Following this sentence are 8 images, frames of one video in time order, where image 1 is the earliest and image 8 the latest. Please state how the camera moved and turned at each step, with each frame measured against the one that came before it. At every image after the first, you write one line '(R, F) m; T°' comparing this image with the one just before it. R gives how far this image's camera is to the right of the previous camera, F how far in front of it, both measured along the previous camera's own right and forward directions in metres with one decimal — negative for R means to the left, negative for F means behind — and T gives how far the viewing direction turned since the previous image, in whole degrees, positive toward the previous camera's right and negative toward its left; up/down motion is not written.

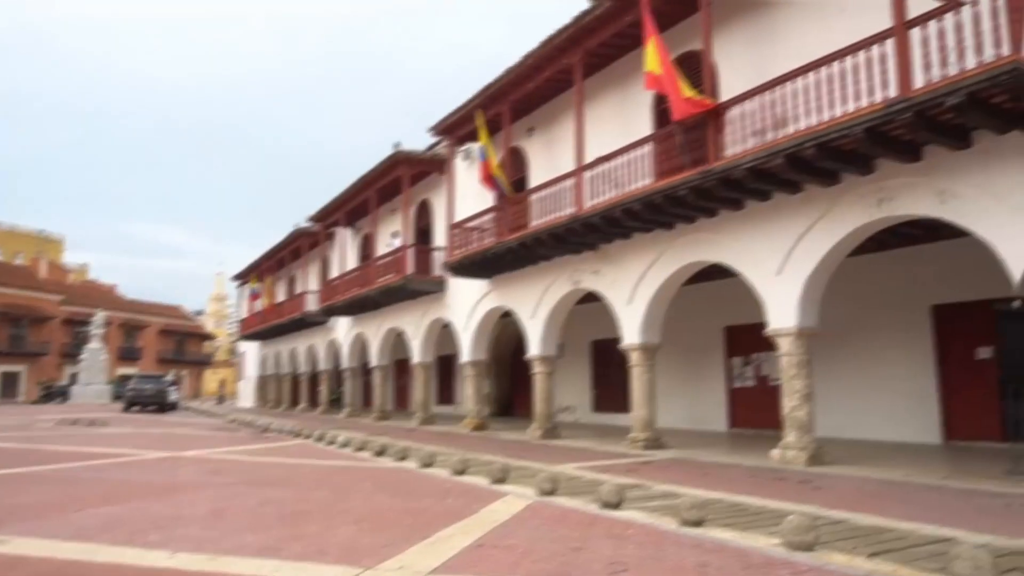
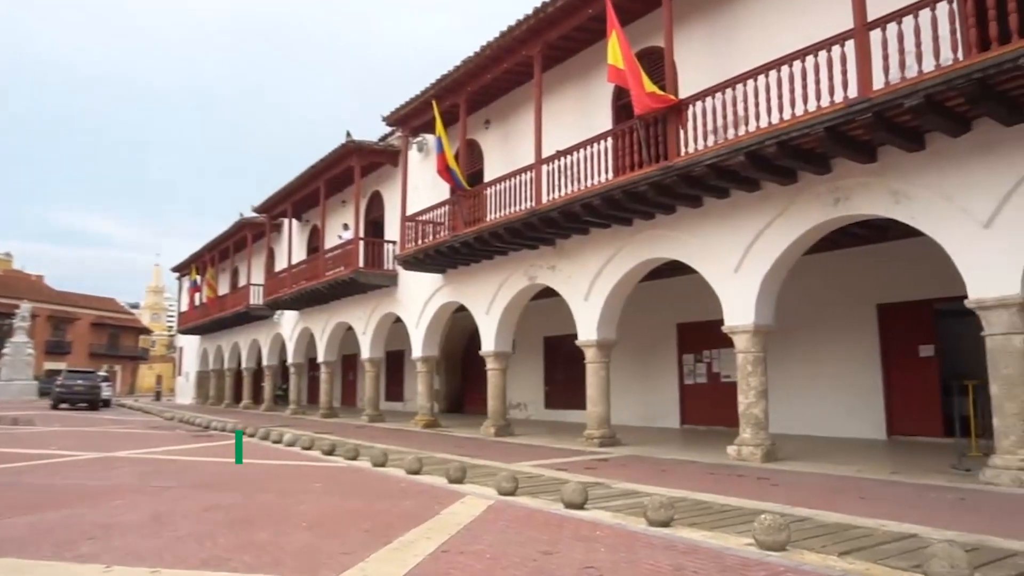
(-0.1, +0.2) m; +4°
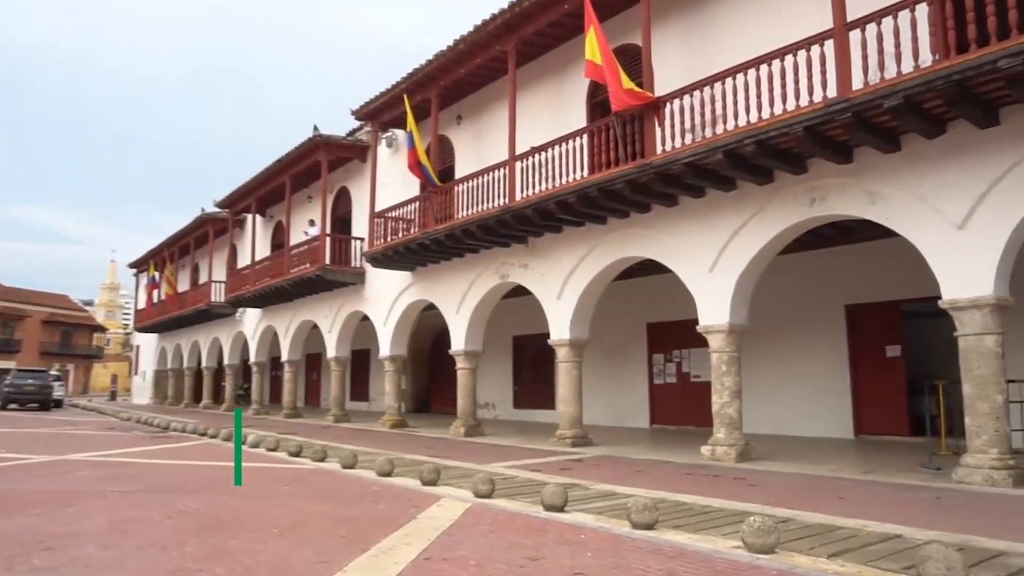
(-0.1, +0.2) m; +3°
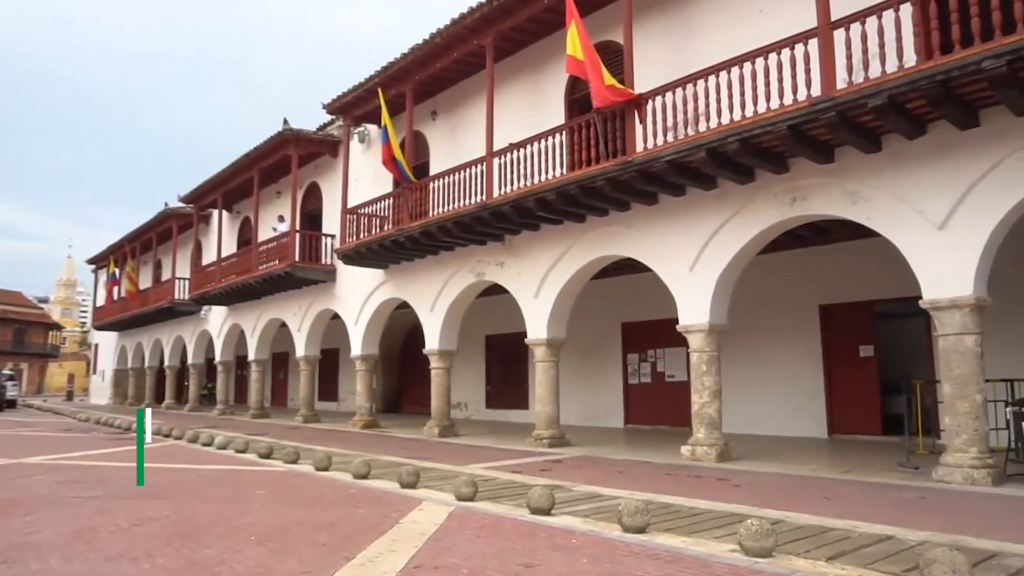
(-0.2, +0.2) m; +3°
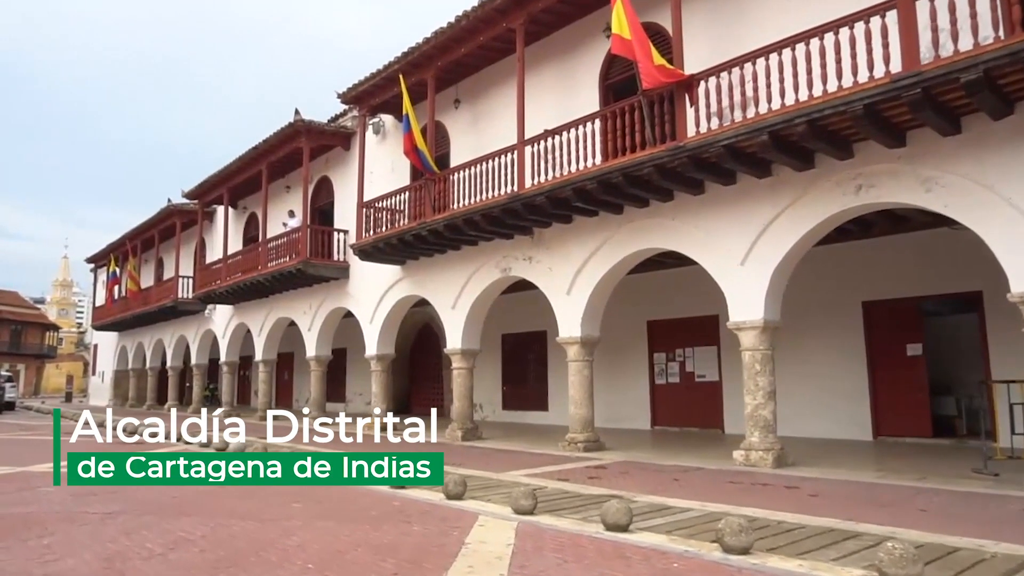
(-0.6, +0.7) m; 0°
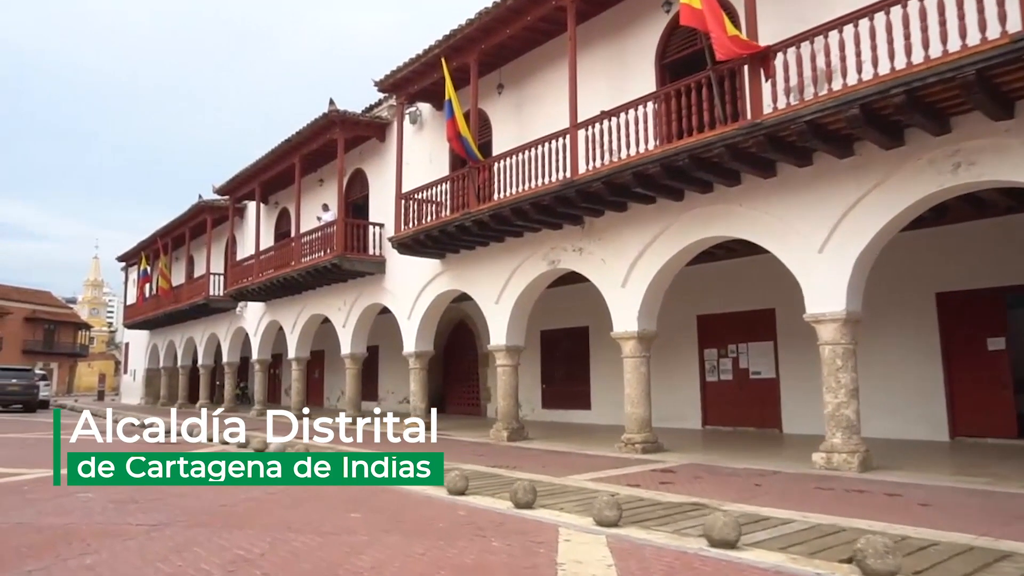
(-0.5, +0.6) m; -2°
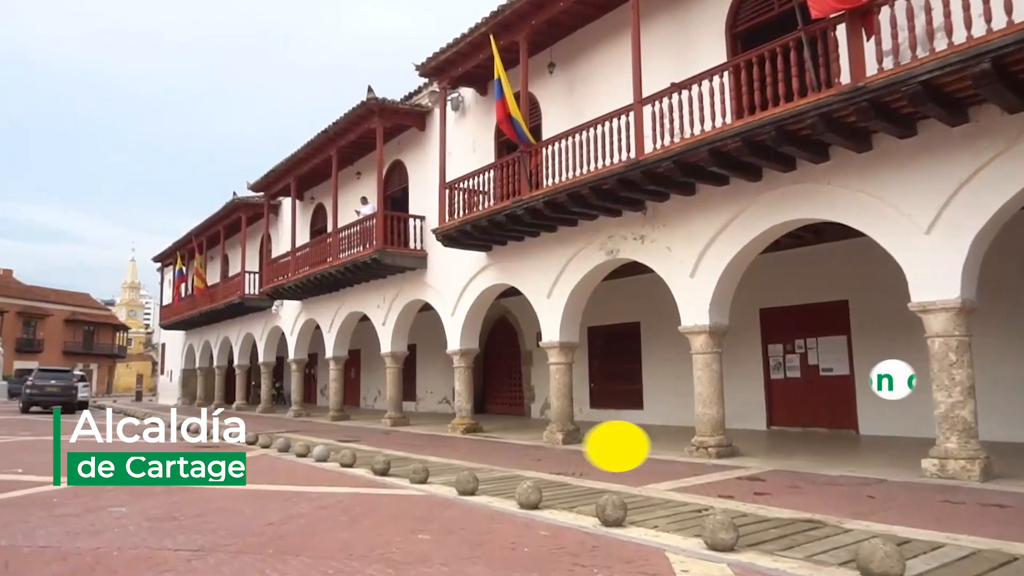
(-0.4, +0.8) m; -2°
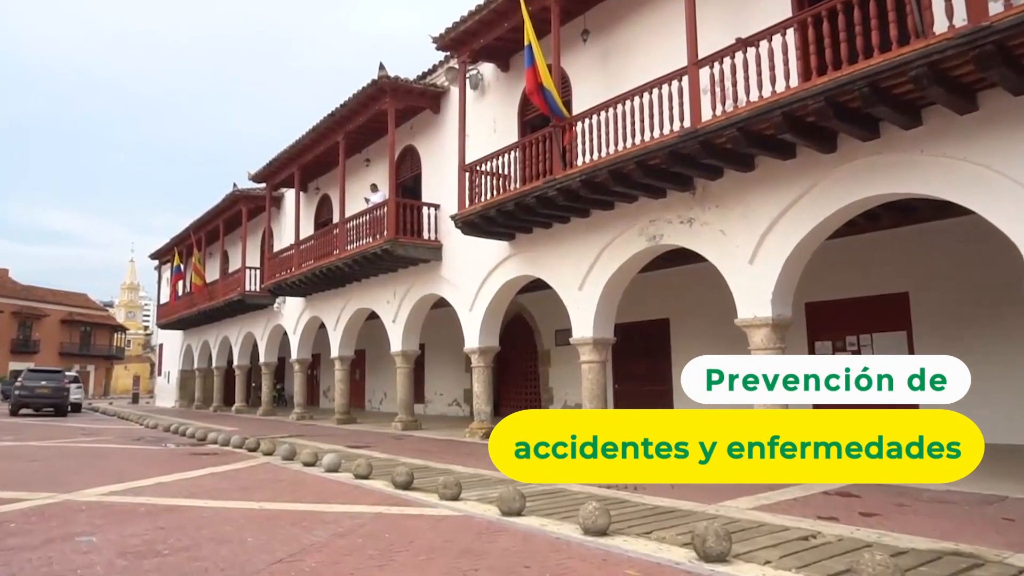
(-0.5, +1.2) m; 0°
